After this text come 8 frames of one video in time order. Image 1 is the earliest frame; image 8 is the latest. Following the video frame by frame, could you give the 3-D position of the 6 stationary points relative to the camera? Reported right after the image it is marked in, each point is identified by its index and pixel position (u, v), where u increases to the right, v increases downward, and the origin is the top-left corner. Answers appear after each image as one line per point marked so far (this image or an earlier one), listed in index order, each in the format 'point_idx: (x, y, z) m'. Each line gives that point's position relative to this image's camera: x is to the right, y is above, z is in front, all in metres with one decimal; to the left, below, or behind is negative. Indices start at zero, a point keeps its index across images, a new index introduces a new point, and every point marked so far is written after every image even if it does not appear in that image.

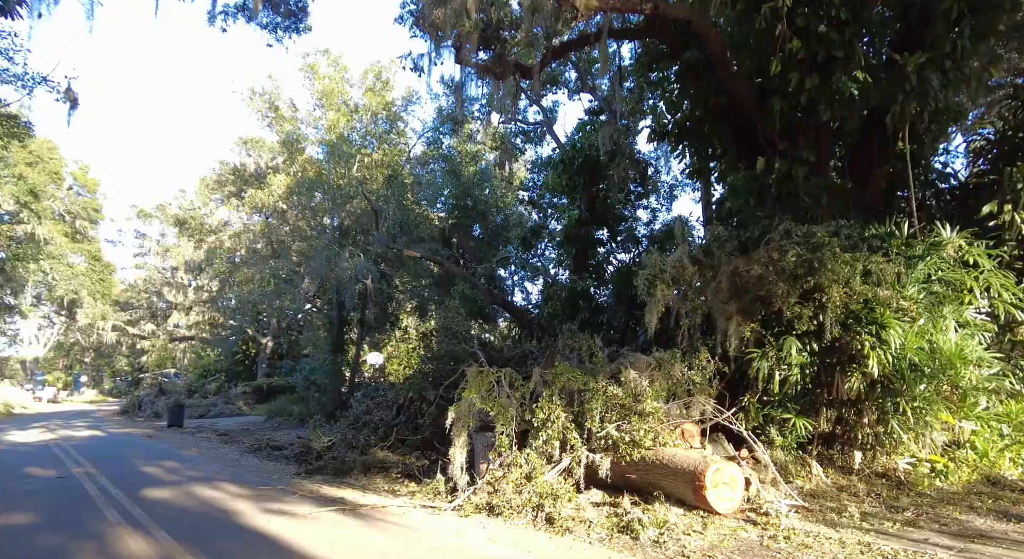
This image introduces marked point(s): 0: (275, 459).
0: (-4.3, -3.3, +11.1) m
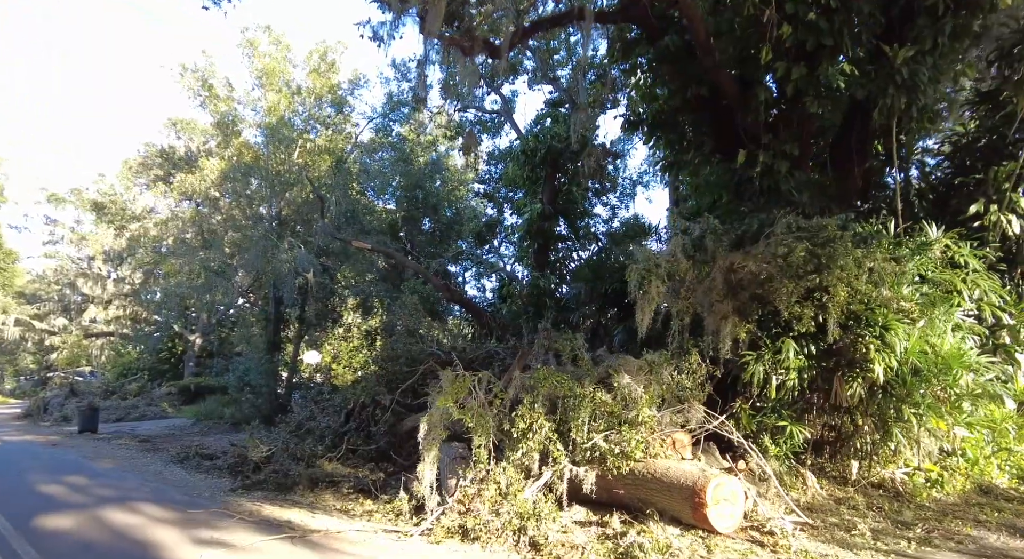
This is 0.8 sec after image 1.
0: (-5.0, -3.1, +10.0) m
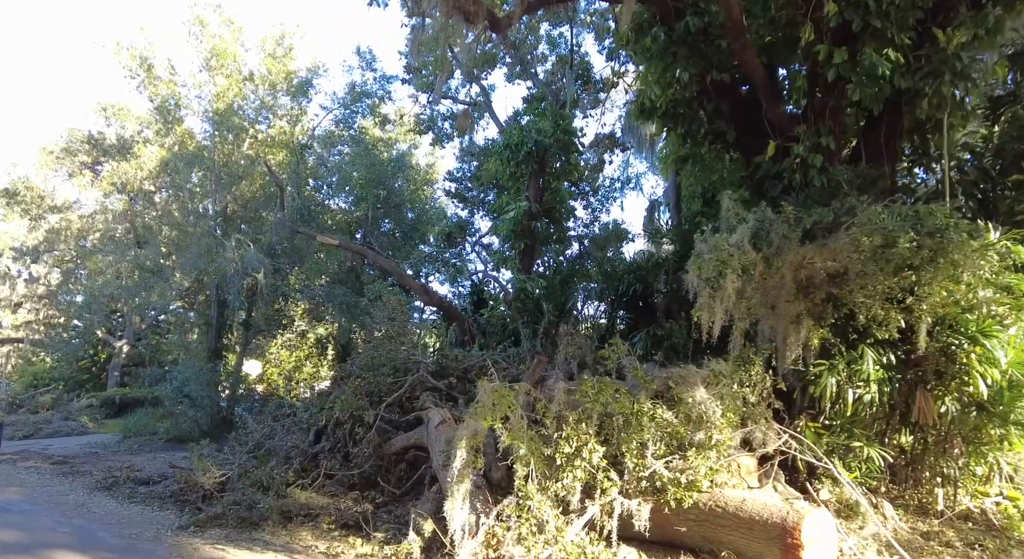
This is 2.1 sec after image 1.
0: (-5.1, -3.0, +8.4) m
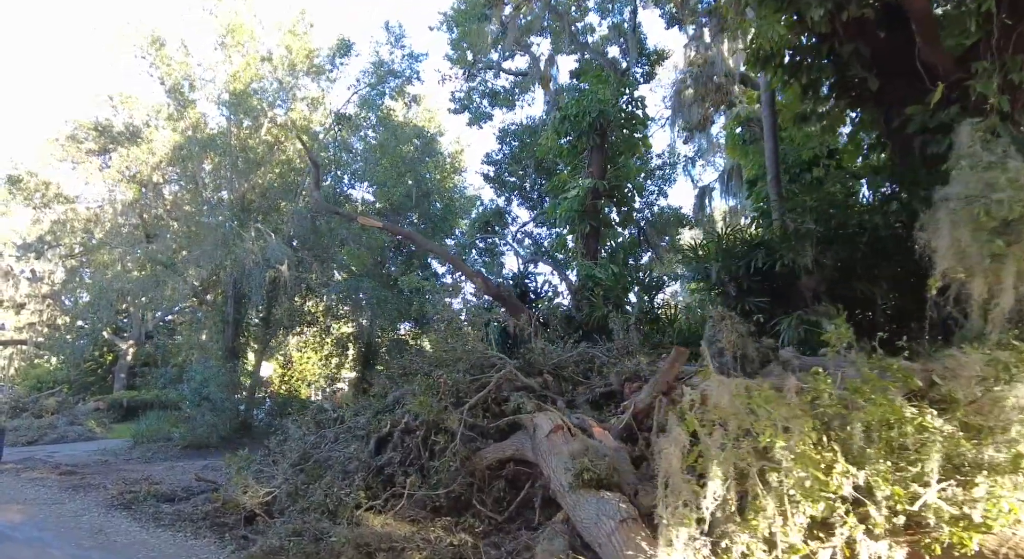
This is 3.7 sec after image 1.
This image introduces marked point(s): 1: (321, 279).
0: (-3.9, -2.8, +7.0) m
1: (-5.8, +0.1, +18.7) m
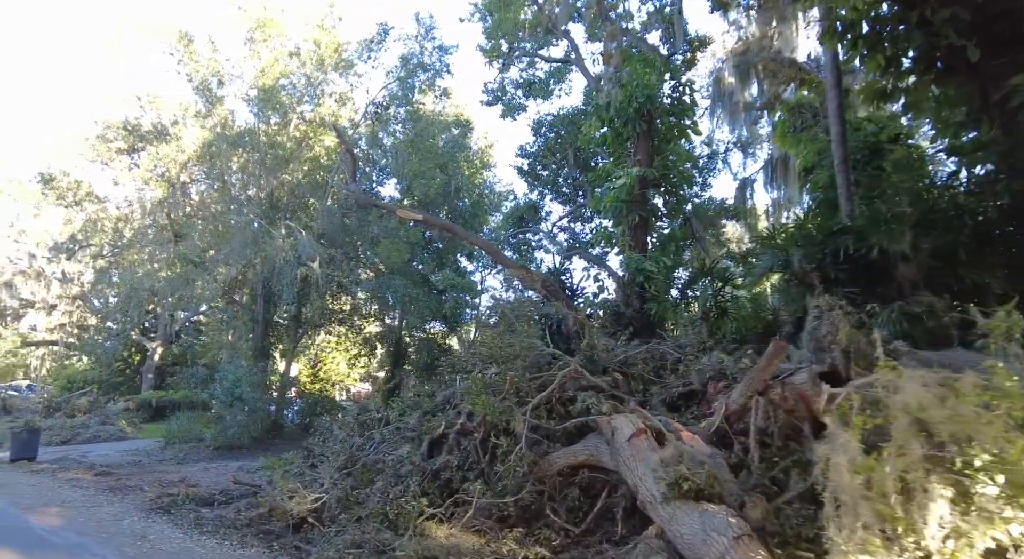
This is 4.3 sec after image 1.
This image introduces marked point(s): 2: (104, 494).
0: (-3.2, -2.7, +6.7) m
1: (-4.8, +0.1, +18.4) m
2: (-6.5, -3.4, +9.8) m
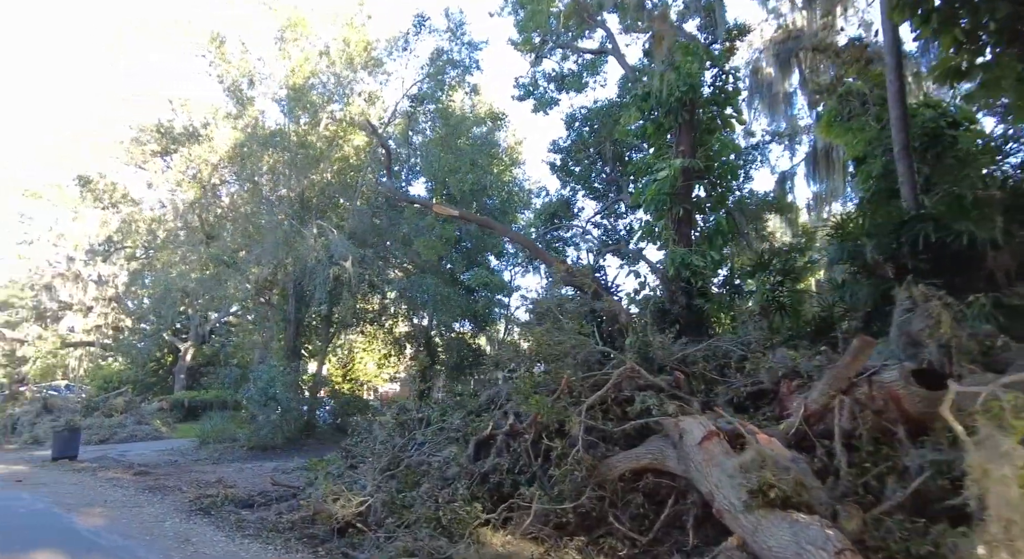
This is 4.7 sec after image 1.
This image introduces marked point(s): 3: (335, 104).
0: (-2.7, -2.7, +6.5) m
1: (-3.8, +0.1, +18.3) m
2: (-5.8, -3.4, +9.7) m
3: (-5.4, +5.4, +18.8) m
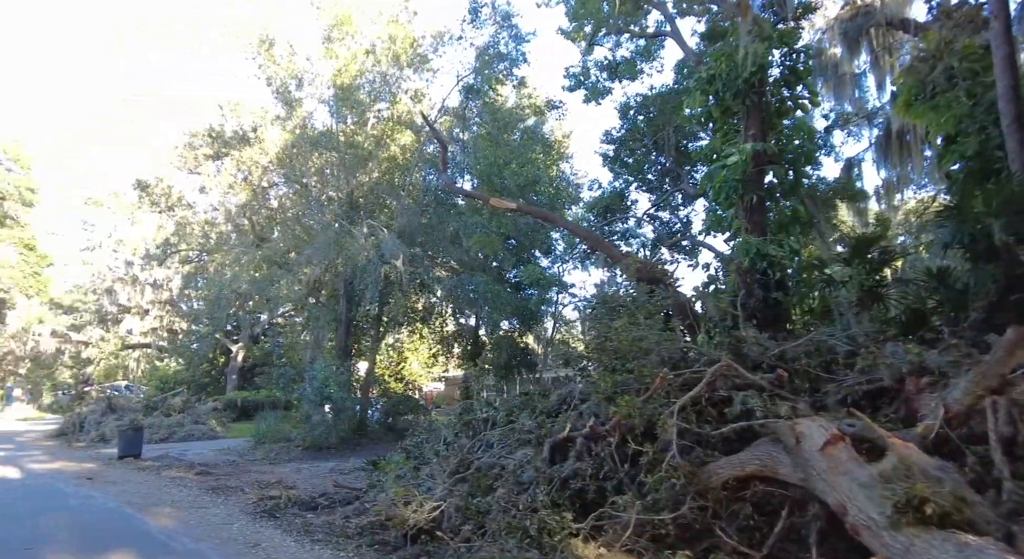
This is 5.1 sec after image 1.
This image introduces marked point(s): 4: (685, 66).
0: (-1.9, -2.7, +6.3) m
1: (-2.3, +0.2, +18.1) m
2: (-4.8, -3.4, +9.7) m
3: (-4.0, +5.4, +18.8) m
4: (+3.7, +4.6, +13.3) m
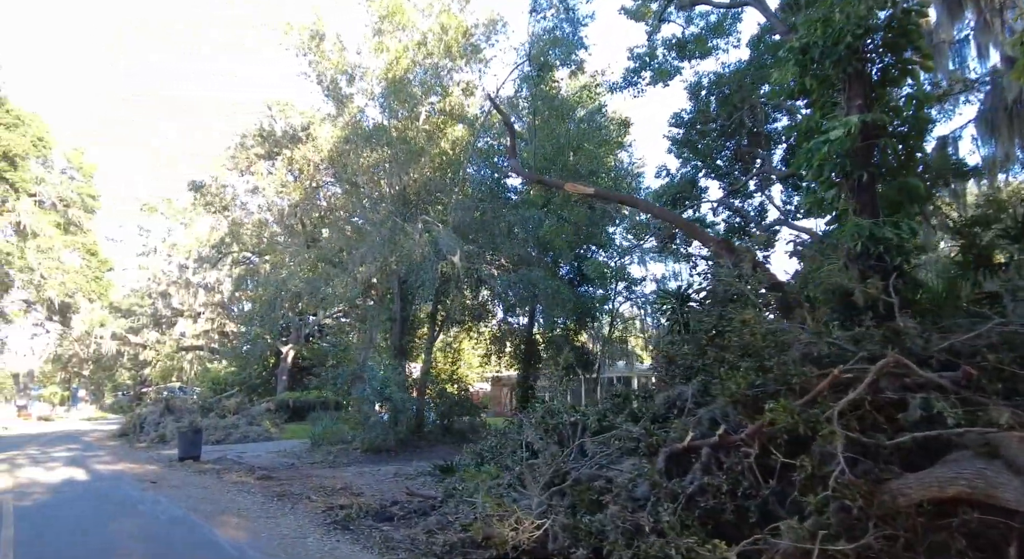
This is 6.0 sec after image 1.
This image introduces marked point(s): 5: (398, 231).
0: (-0.9, -2.6, +5.6) m
1: (-0.6, +0.3, +17.5) m
2: (-3.6, -3.3, +9.2) m
3: (-2.3, +5.5, +18.2) m
4: (+5.0, +4.8, +12.3) m
5: (-3.2, +1.4, +17.3) m
